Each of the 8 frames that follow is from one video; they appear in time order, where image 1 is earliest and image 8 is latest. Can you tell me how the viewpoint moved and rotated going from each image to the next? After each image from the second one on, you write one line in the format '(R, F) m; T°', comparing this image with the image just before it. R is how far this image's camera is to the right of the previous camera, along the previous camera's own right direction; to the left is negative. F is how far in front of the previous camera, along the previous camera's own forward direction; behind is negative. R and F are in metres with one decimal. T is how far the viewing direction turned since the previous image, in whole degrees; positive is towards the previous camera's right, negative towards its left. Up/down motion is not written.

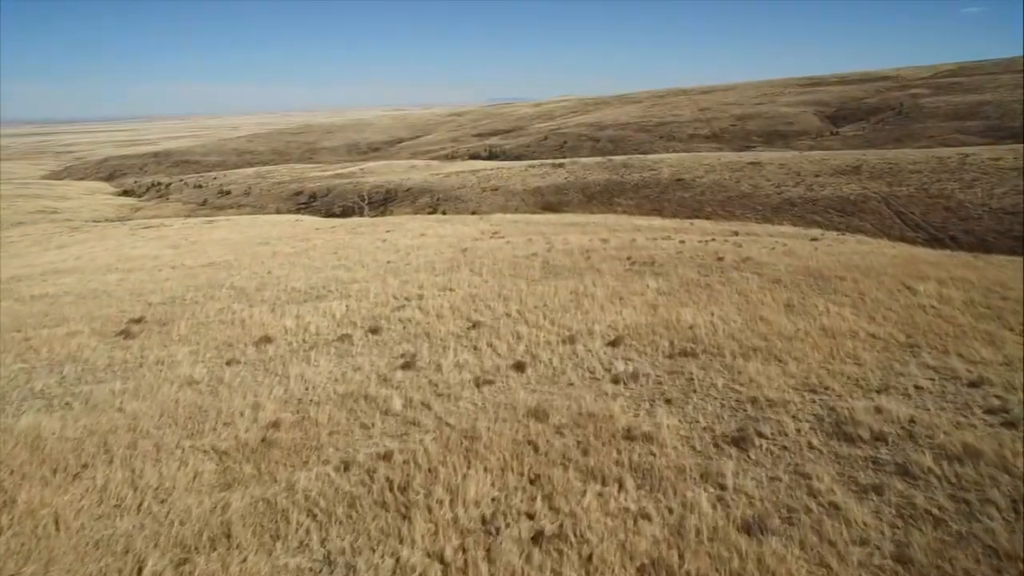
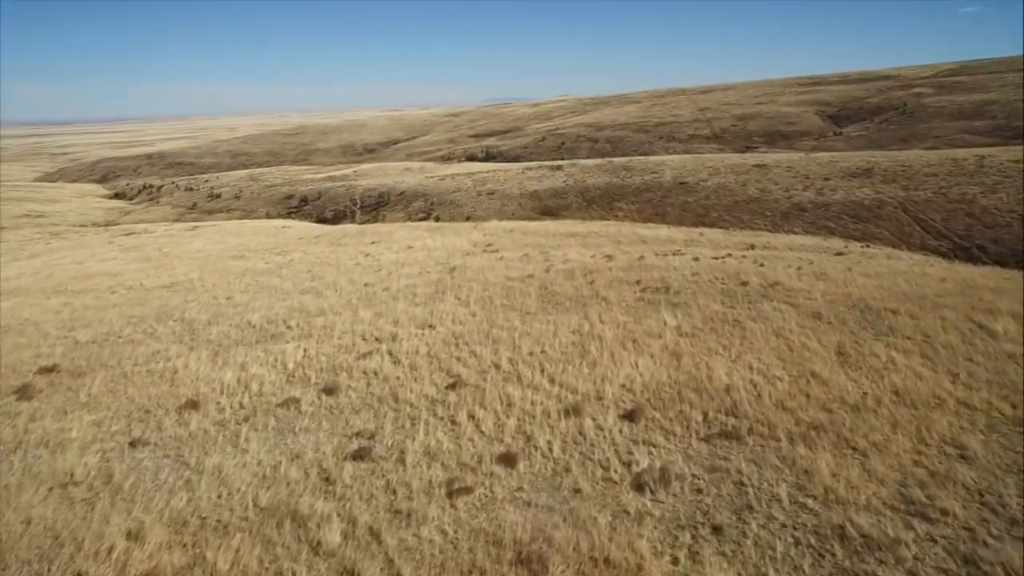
(+0.1, +2.5) m; 0°
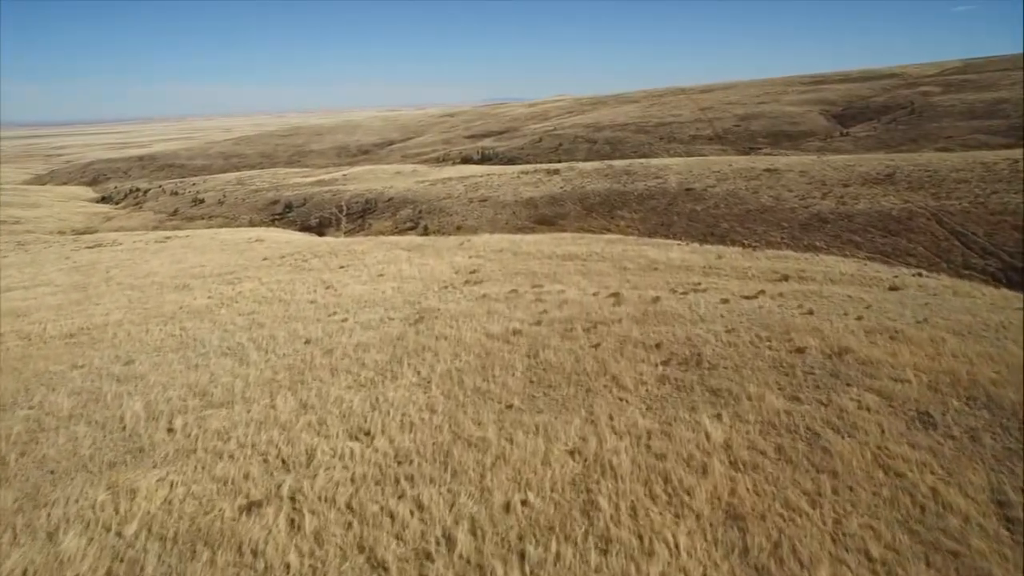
(+0.3, +4.1) m; 0°
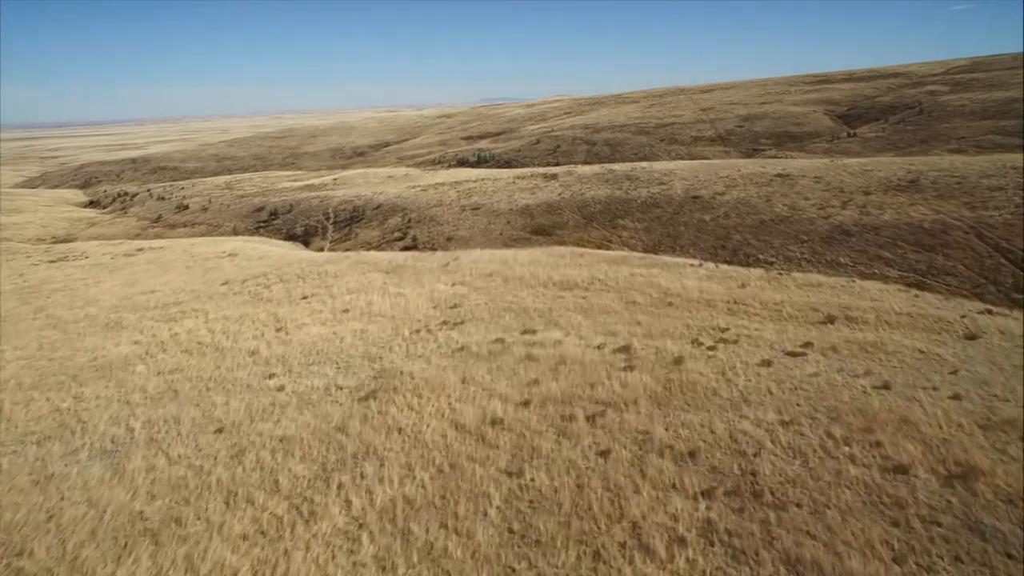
(+0.2, +3.8) m; 0°
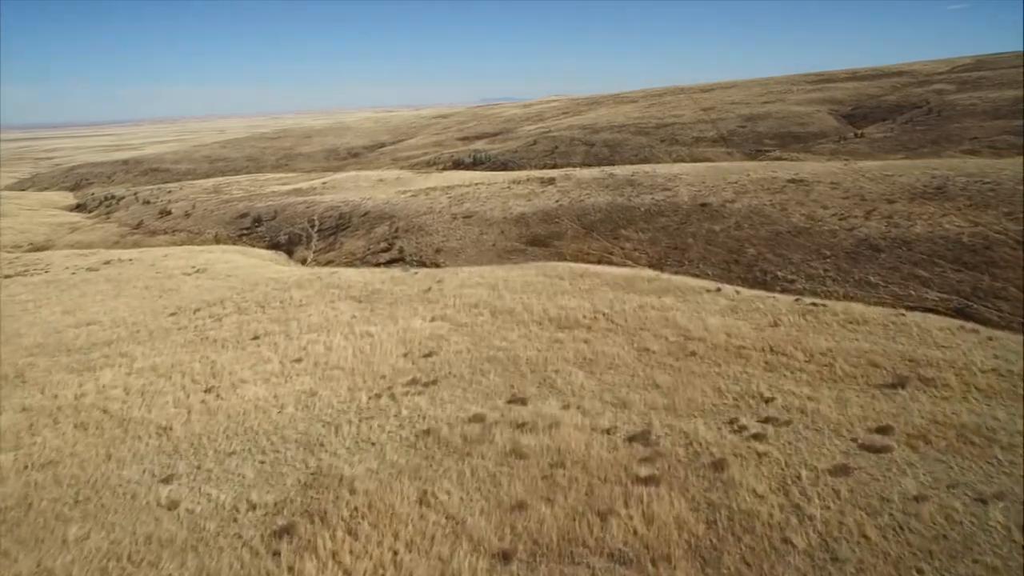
(+0.2, +3.8) m; 0°
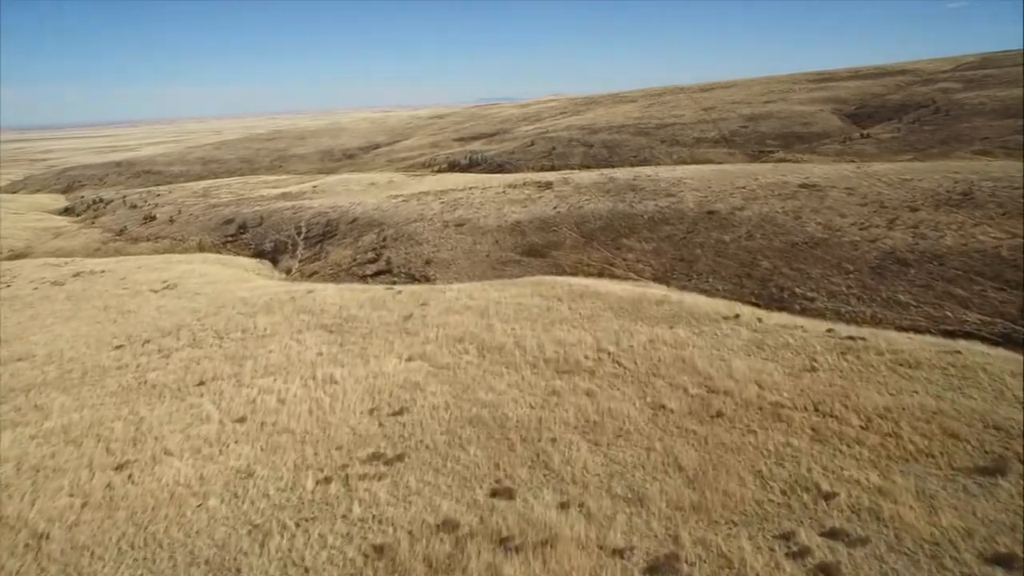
(+0.2, +3.1) m; 0°
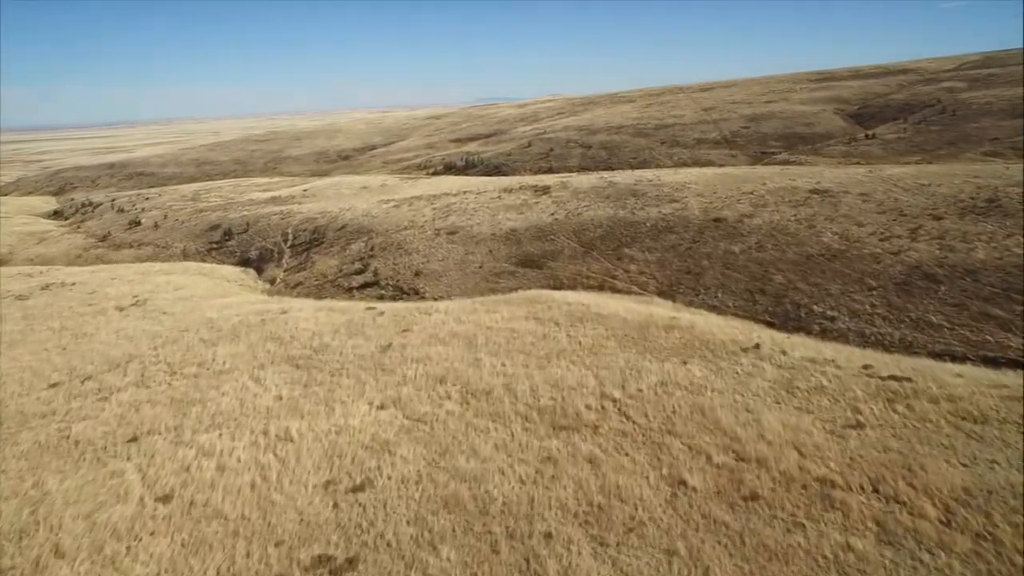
(+0.2, +2.7) m; 0°
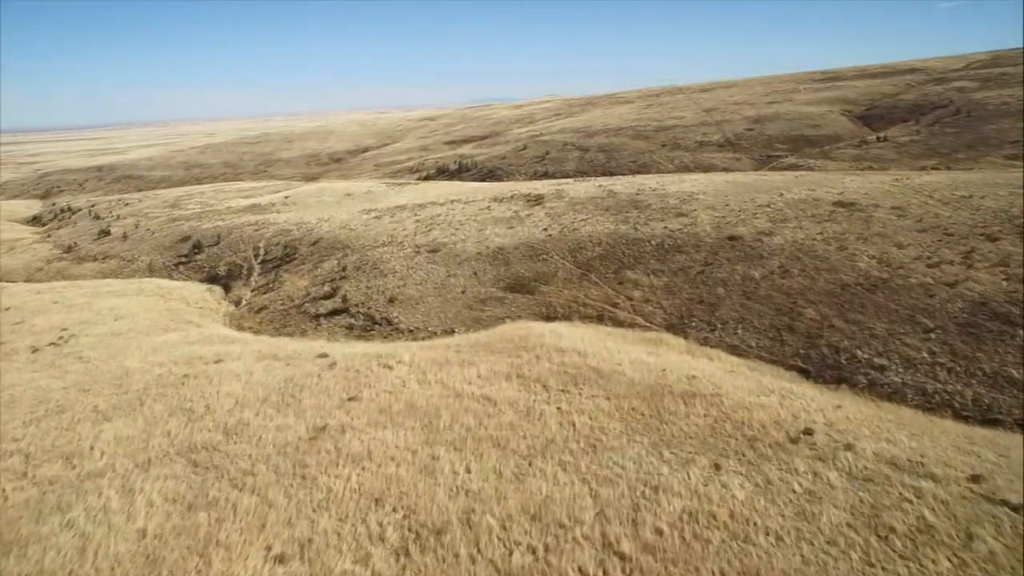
(+0.5, +5.2) m; 0°
